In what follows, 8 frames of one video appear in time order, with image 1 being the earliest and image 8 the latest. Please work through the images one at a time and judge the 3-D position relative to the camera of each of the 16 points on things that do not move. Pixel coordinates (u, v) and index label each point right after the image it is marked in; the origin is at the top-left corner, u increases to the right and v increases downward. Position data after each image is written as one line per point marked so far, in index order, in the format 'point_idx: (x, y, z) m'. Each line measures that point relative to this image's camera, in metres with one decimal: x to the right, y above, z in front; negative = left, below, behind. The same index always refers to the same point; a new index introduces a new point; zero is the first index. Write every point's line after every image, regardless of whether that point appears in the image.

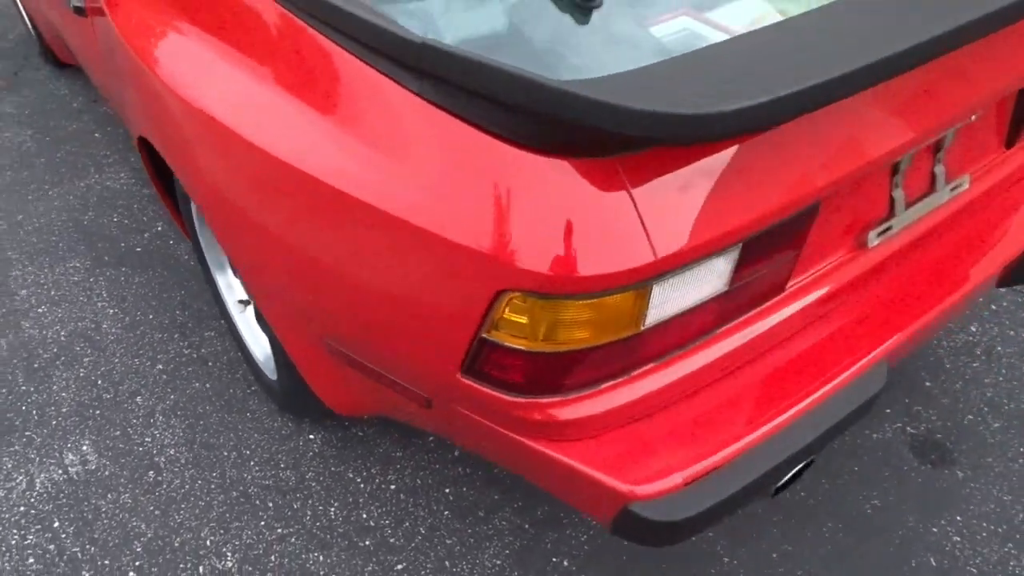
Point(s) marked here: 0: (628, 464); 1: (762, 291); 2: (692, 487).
0: (+0.1, -0.3, +1.2) m
1: (+0.4, 0.0, +1.3) m
2: (+0.2, -0.3, +1.2) m
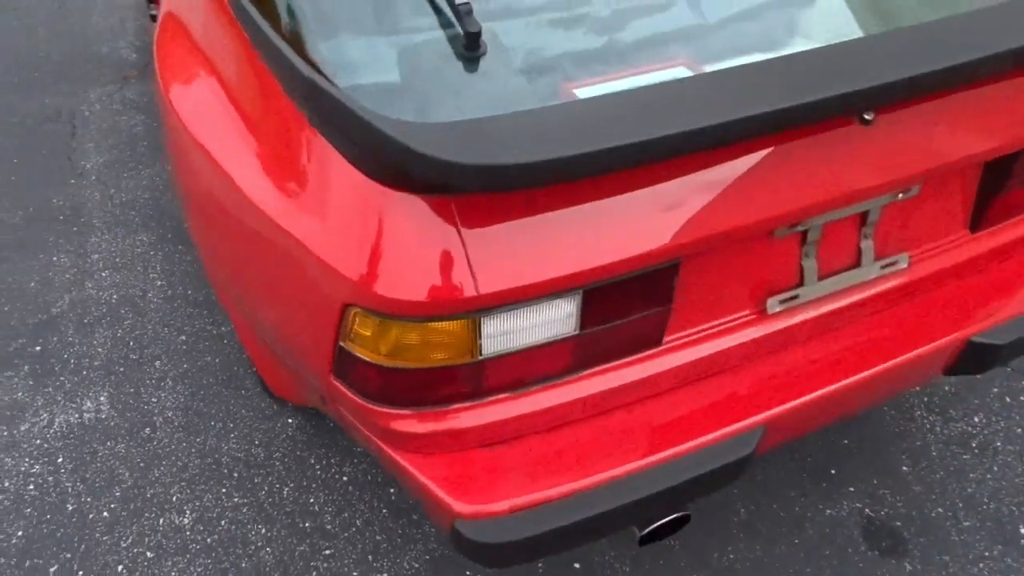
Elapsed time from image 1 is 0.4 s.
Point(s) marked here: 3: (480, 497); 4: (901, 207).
0: (-0.1, -0.3, +1.3) m
1: (+0.2, -0.1, +1.3) m
2: (0.0, -0.4, +1.3) m
3: (-0.1, -0.3, +1.3) m
4: (+0.7, +0.2, +1.4) m
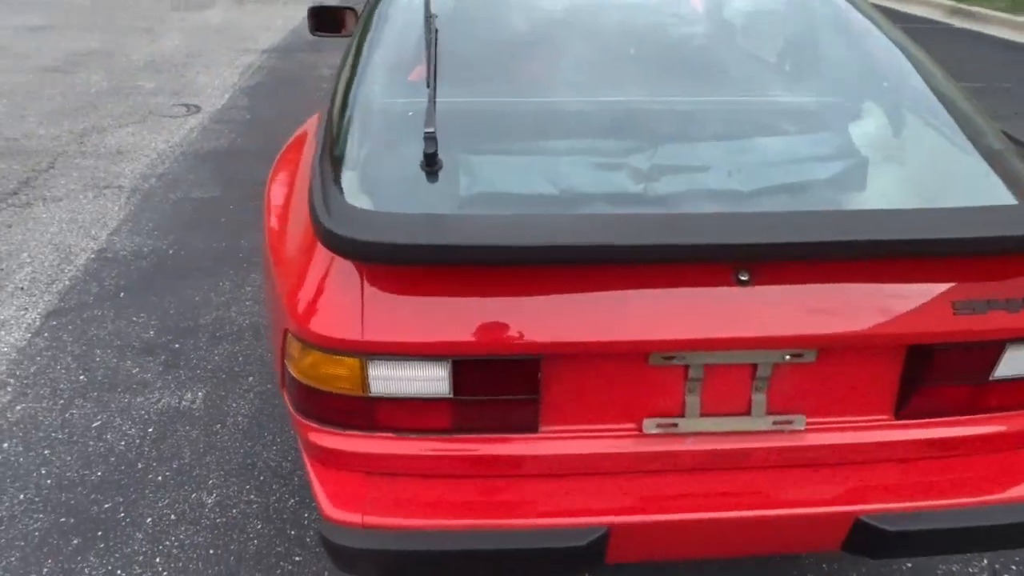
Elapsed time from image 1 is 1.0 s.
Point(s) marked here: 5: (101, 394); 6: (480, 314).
0: (-0.4, -0.4, +1.6) m
1: (0.0, -0.3, +1.5) m
2: (-0.3, -0.5, +1.6) m
3: (-0.4, -0.4, +1.6) m
4: (+0.6, -0.2, +1.6) m
5: (-1.6, -0.4, +2.9) m
6: (-0.1, -0.1, +1.4) m
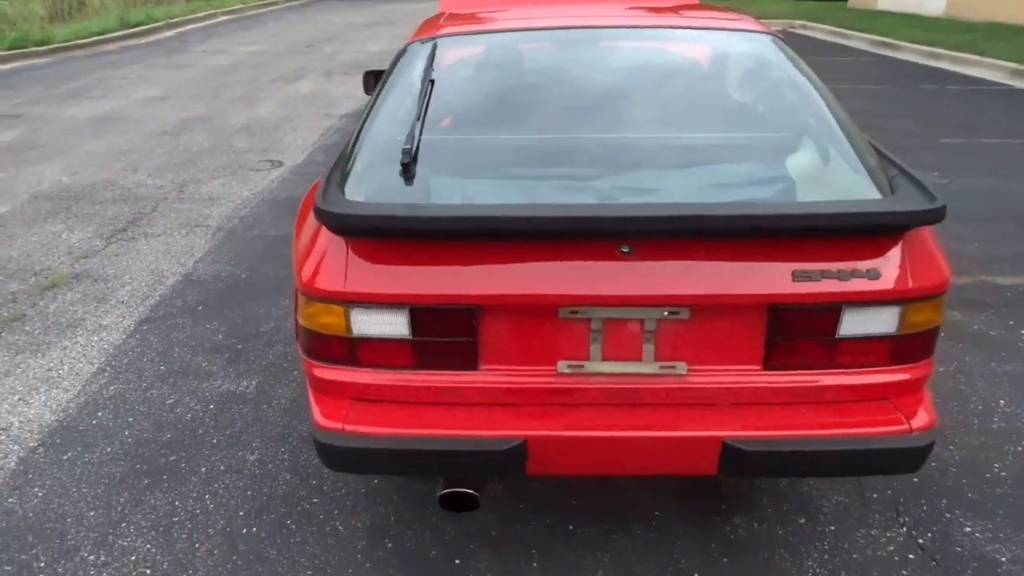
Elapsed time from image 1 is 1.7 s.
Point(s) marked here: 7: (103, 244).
0: (-0.5, -0.3, +2.1) m
1: (-0.2, -0.2, +2.0) m
2: (-0.4, -0.4, +2.1) m
3: (-0.5, -0.4, +2.1) m
4: (+0.4, -0.1, +2.0) m
5: (-1.6, -0.4, +3.5) m
6: (-0.2, 0.0, +2.0) m
7: (-2.9, +0.3, +5.2) m
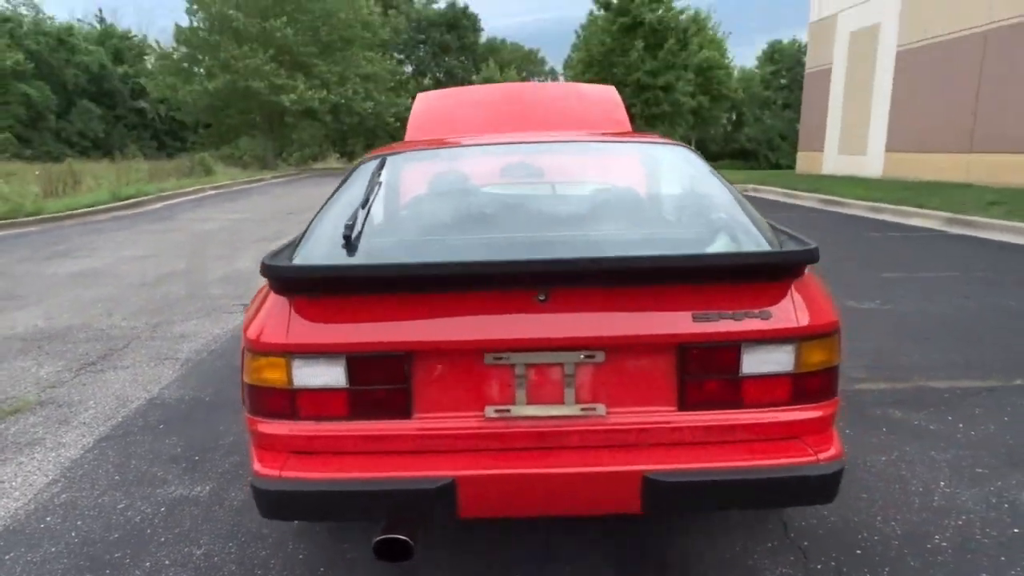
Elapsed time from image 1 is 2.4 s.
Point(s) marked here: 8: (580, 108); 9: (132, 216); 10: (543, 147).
0: (-0.7, -0.5, +2.2) m
1: (-0.4, -0.3, +2.2) m
2: (-0.6, -0.6, +2.1) m
3: (-0.7, -0.5, +2.2) m
4: (+0.2, -0.2, +2.2) m
5: (-1.8, -0.9, +3.5) m
6: (-0.4, -0.1, +2.1) m
7: (-3.1, -0.6, +5.3) m
8: (+0.5, +1.5, +6.2) m
9: (-8.3, +1.6, +16.4) m
10: (+0.2, +0.8, +3.8) m
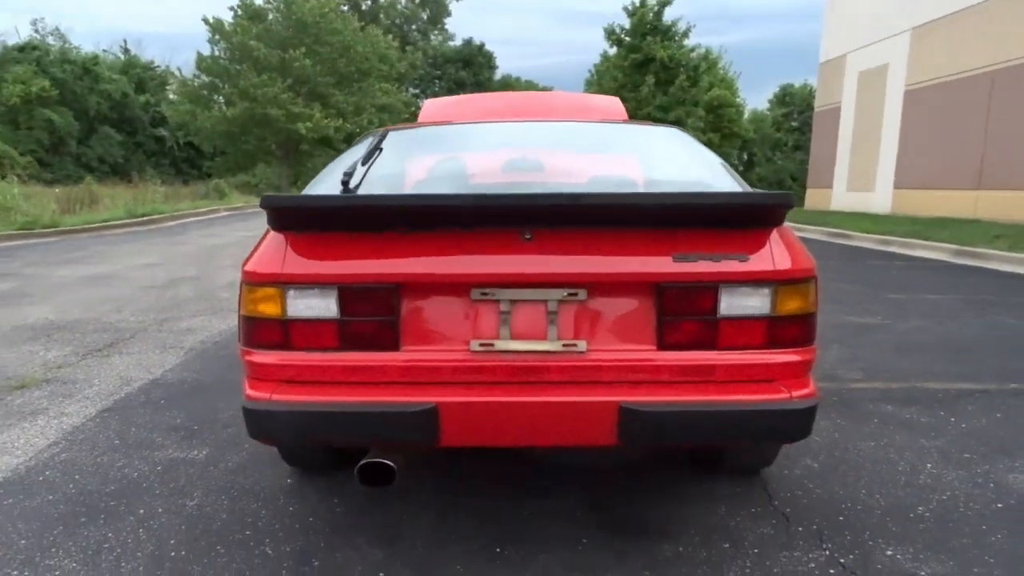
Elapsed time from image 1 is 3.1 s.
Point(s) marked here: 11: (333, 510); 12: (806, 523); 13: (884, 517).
0: (-0.7, -0.3, +2.3) m
1: (-0.4, -0.1, +2.3) m
2: (-0.7, -0.4, +2.2) m
3: (-0.8, -0.3, +2.3) m
4: (+0.2, -0.1, +2.3) m
5: (-1.8, -0.8, +3.6) m
6: (-0.5, +0.1, +2.2) m
7: (-3.1, -0.5, +5.4) m
8: (+0.6, +1.5, +6.4) m
9: (-8.2, +1.3, +16.7) m
10: (+0.2, +0.9, +3.9) m
11: (-0.7, -0.9, +2.9) m
12: (+1.1, -0.9, +2.8) m
13: (+1.4, -0.9, +2.9) m
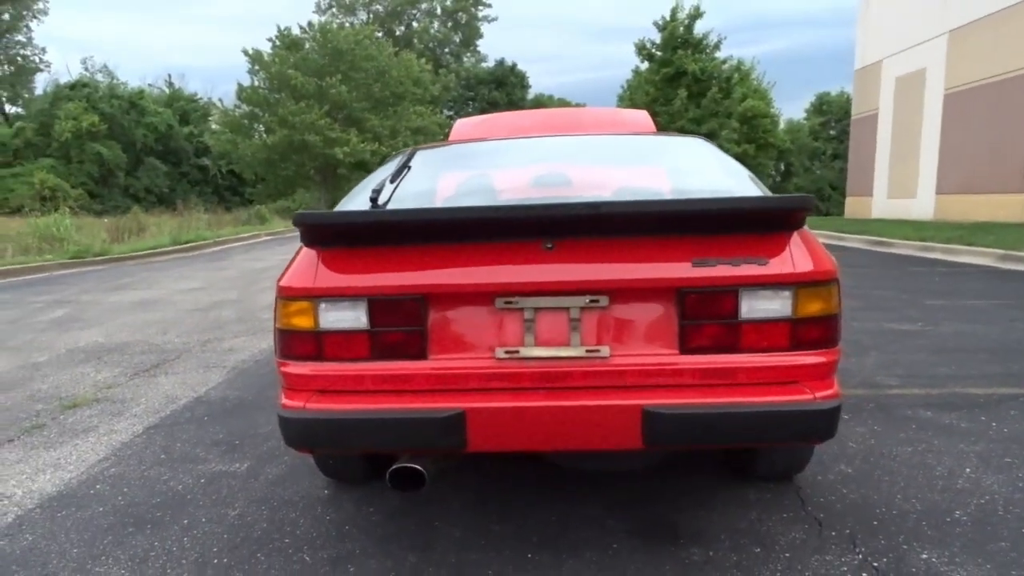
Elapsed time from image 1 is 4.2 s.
0: (-0.7, -0.4, +2.4) m
1: (-0.3, -0.2, +2.3) m
2: (-0.6, -0.4, +2.3) m
3: (-0.7, -0.4, +2.4) m
4: (+0.3, -0.1, +2.3) m
5: (-1.7, -0.9, +3.7) m
6: (-0.4, 0.0, +2.3) m
7: (-2.9, -0.7, +5.6) m
8: (+0.8, +1.4, +6.4) m
9: (-7.4, +0.7, +17.2) m
10: (+0.3, +0.8, +4.0) m
11: (-0.6, -0.9, +3.0) m
12: (+1.2, -0.9, +2.8) m
13: (+1.6, -0.9, +2.9) m
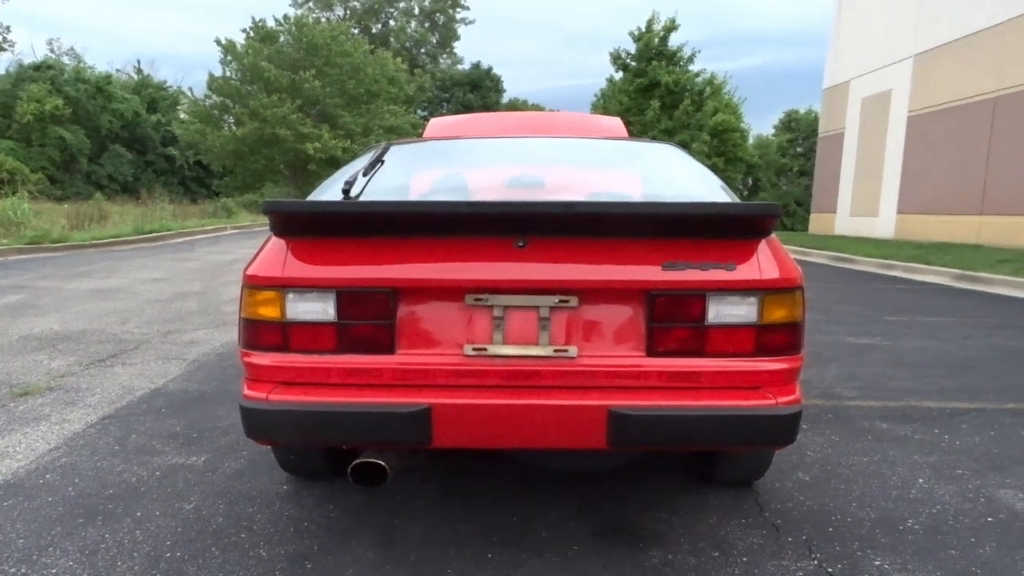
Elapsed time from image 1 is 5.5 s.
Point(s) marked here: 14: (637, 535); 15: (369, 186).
0: (-0.8, -0.3, +2.3) m
1: (-0.4, -0.2, +2.3) m
2: (-0.7, -0.4, +2.3) m
3: (-0.8, -0.3, +2.3) m
4: (+0.2, -0.1, +2.3) m
5: (-1.9, -0.8, +3.7) m
6: (-0.5, +0.1, +2.3) m
7: (-3.2, -0.6, +5.5) m
8: (+0.6, +1.4, +6.5) m
9: (-8.1, +0.9, +16.8) m
10: (+0.2, +0.8, +4.0) m
11: (-0.7, -0.9, +3.0) m
12: (+1.1, -0.9, +2.9) m
13: (+1.4, -0.9, +2.9) m
14: (+0.5, -0.9, +2.8) m
15: (-0.7, +0.5, +3.5) m
